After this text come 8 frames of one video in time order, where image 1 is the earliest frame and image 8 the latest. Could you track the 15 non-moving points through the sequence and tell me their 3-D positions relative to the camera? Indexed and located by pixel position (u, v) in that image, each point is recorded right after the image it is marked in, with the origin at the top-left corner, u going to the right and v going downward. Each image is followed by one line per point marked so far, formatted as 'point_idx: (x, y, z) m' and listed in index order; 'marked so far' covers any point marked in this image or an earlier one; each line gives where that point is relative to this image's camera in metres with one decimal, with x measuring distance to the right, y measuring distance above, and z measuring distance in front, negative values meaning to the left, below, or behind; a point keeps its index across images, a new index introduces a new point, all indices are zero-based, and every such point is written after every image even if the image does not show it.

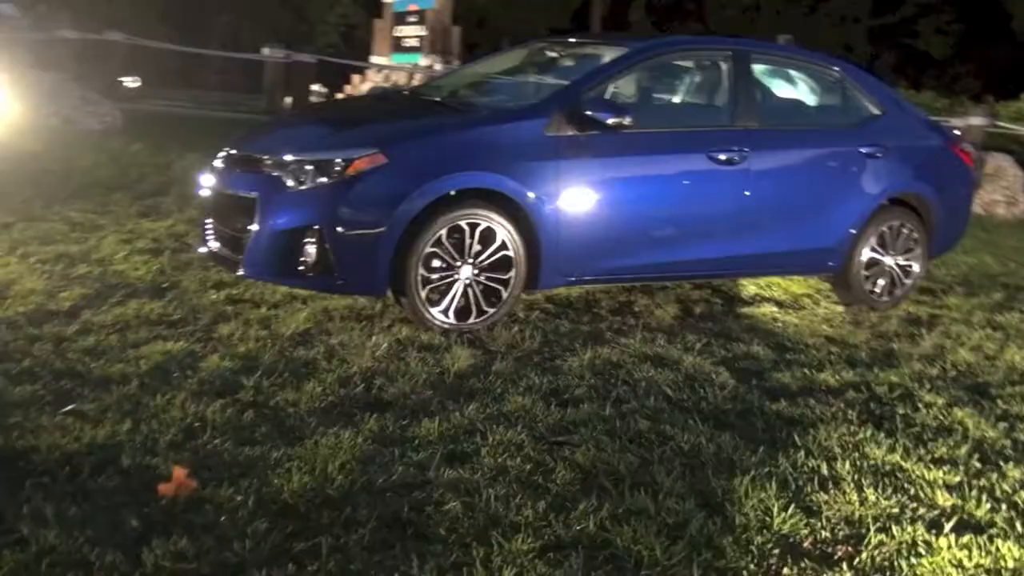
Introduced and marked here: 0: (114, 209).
0: (-5.4, +1.1, +9.1) m
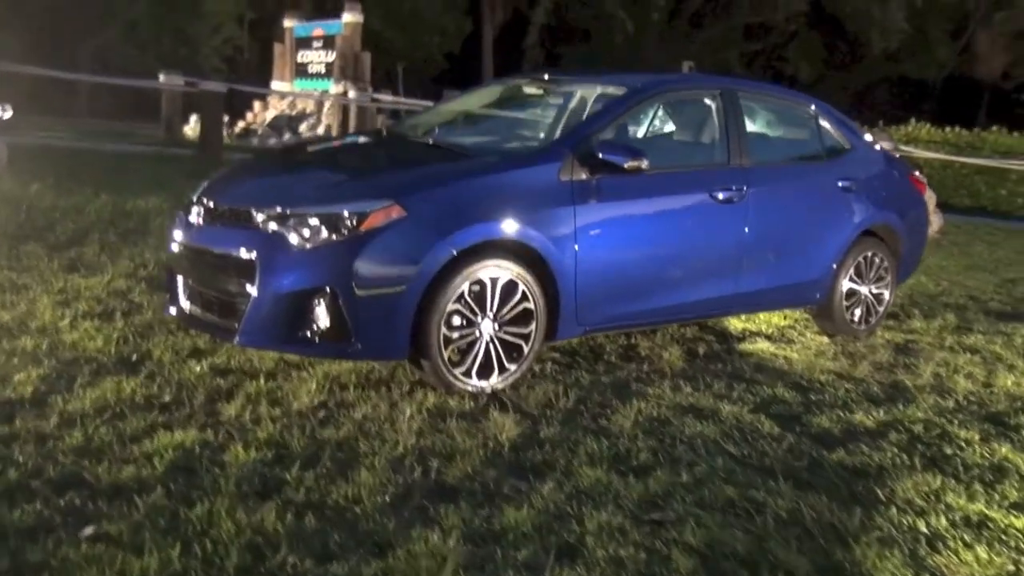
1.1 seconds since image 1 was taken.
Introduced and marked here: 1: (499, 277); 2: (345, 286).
0: (-5.7, +0.3, +8.1) m
1: (-0.1, +0.1, +5.7) m
2: (-1.3, 0.0, +5.3) m
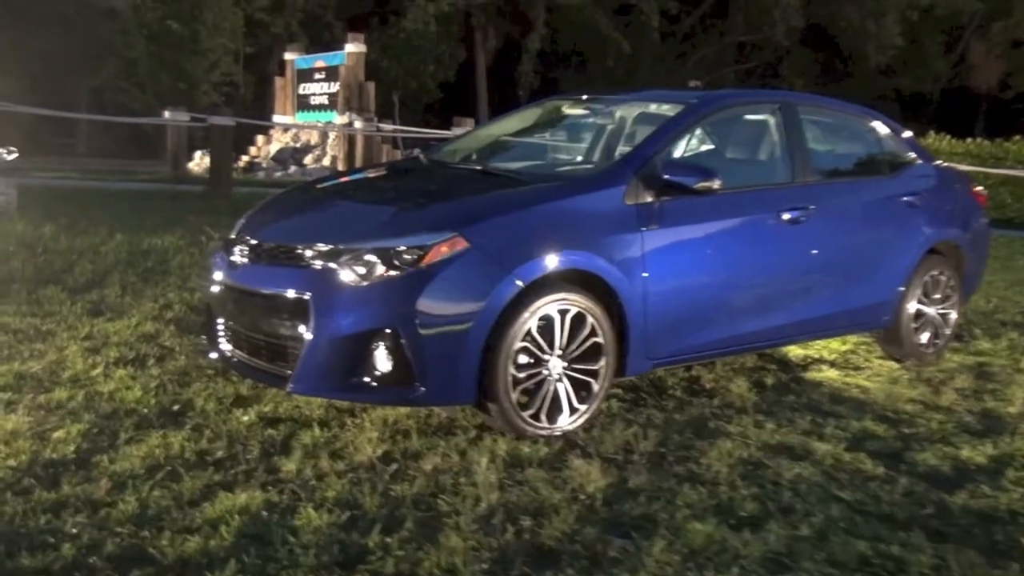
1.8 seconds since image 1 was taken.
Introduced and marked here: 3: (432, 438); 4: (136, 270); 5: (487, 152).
0: (-5.1, -0.2, +7.7) m
1: (+0.4, -0.2, +5.3) m
2: (-0.7, -0.3, +4.9) m
3: (-0.6, -1.1, +5.1) m
4: (-4.9, +0.2, +8.9) m
5: (-0.3, +1.4, +7.2) m
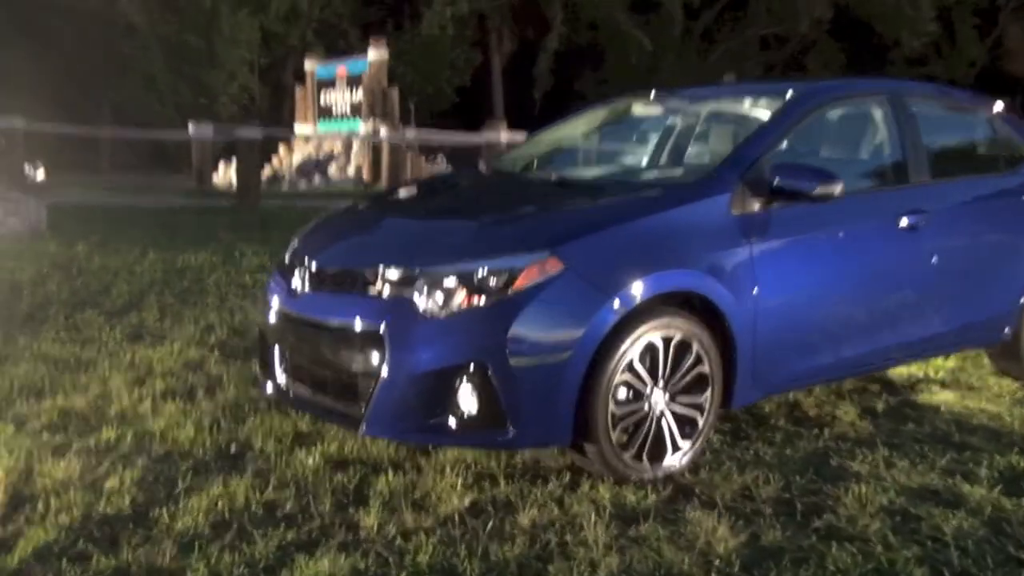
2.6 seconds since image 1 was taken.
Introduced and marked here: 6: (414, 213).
0: (-4.4, -0.4, +7.2) m
1: (+1.1, -0.3, +4.7) m
2: (-0.1, -0.4, +4.3) m
3: (+0.1, -1.3, +4.4) m
4: (-4.2, 0.0, +8.4) m
5: (+0.4, +1.2, +6.6) m
6: (-0.7, +0.5, +5.1) m
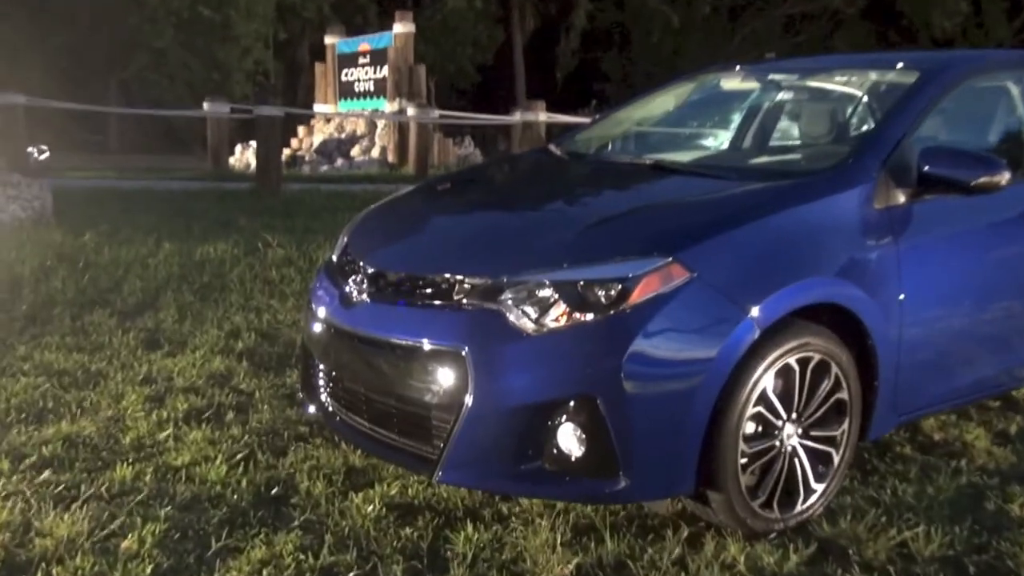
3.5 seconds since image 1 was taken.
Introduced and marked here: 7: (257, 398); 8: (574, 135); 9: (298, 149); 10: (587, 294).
0: (-3.8, -0.4, +6.4) m
1: (+1.7, -0.4, +3.8) m
2: (+0.5, -0.5, +3.5) m
3: (+0.6, -1.3, +3.6) m
4: (-3.5, 0.0, +7.6) m
5: (+0.9, +1.2, +5.7) m
6: (-0.1, +0.5, +4.2) m
7: (-2.0, -0.8, +5.2) m
8: (+0.5, +1.3, +6.0) m
9: (-5.7, +3.7, +18.2) m
10: (+0.4, 0.0, +3.5) m
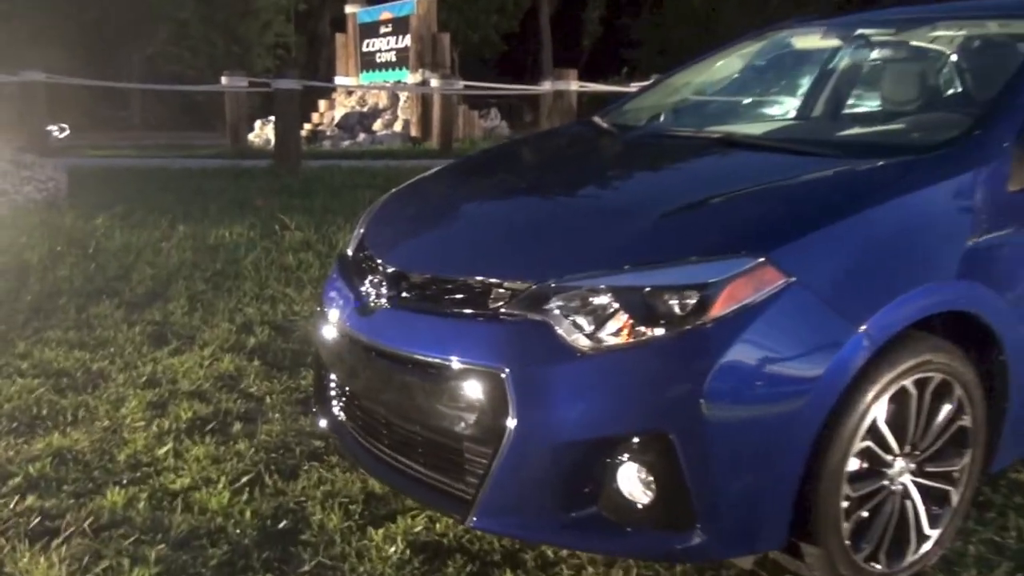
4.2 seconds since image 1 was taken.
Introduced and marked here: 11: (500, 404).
0: (-3.5, -0.4, +5.9) m
1: (+1.9, -0.4, +3.1) m
2: (+0.7, -0.5, +2.8) m
3: (+0.9, -1.4, +3.0) m
4: (-3.2, +0.1, +7.0) m
5: (+1.2, +1.3, +5.0) m
6: (+0.1, +0.5, +3.6) m
7: (-1.7, -0.8, +4.7) m
8: (+0.8, +1.4, +5.3) m
9: (-4.9, +4.2, +17.6) m
10: (+0.6, -0.1, +2.9) m
11: (-0.1, -0.5, +3.0) m
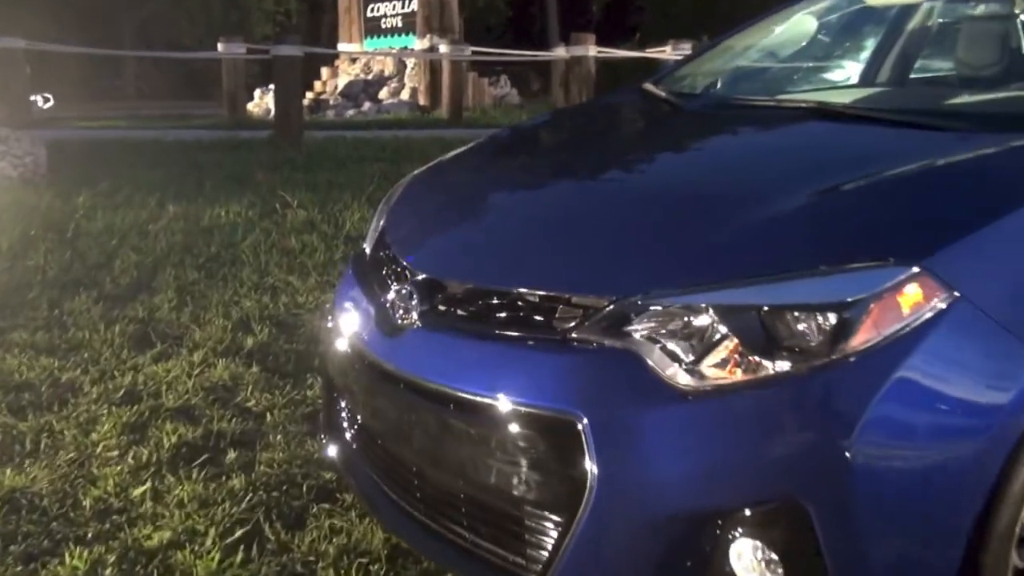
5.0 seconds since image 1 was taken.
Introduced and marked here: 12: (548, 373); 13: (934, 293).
0: (-3.2, -0.3, +5.2) m
1: (+2.1, -0.5, +2.4) m
2: (+1.0, -0.6, +2.1) m
3: (+1.1, -1.4, +2.3) m
4: (-2.9, +0.2, +6.3) m
5: (+1.5, +1.3, +4.1) m
6: (+0.3, +0.5, +2.8) m
7: (-1.4, -0.8, +4.0) m
8: (+1.1, +1.4, +4.5) m
9: (-4.6, +4.8, +16.7) m
10: (+0.9, -0.1, +2.1) m
11: (+0.2, -0.6, +2.2) m
12: (+0.1, -0.3, +2.3) m
13: (+1.3, 0.0, +2.1) m
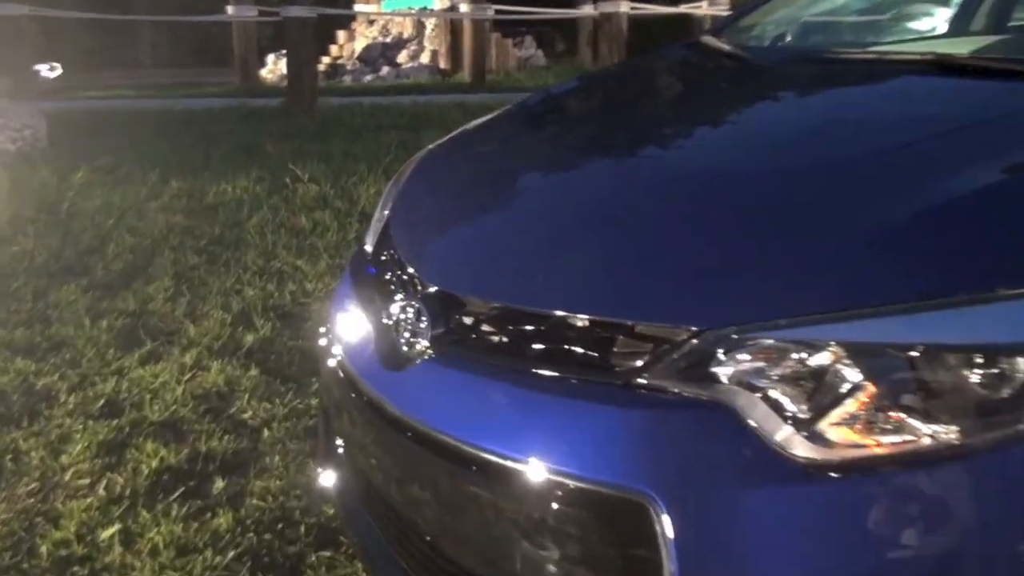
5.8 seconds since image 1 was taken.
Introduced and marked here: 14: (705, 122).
0: (-3.0, -0.2, +4.6) m
1: (+2.3, -0.5, +1.7) m
2: (+1.1, -0.7, +1.4) m
3: (+1.2, -1.5, +1.7) m
4: (-2.6, +0.4, +5.7) m
5: (+1.7, +1.3, +3.4) m
6: (+0.5, +0.4, +2.1) m
7: (-1.2, -0.8, +3.4) m
8: (+1.3, +1.5, +3.7) m
9: (-4.0, +5.4, +15.9) m
10: (+1.0, -0.2, +1.4) m
11: (+0.3, -0.6, +1.6) m
12: (+0.2, -0.3, +1.6) m
13: (+1.4, -0.1, +1.4) m
14: (+0.7, +0.6, +2.4) m
